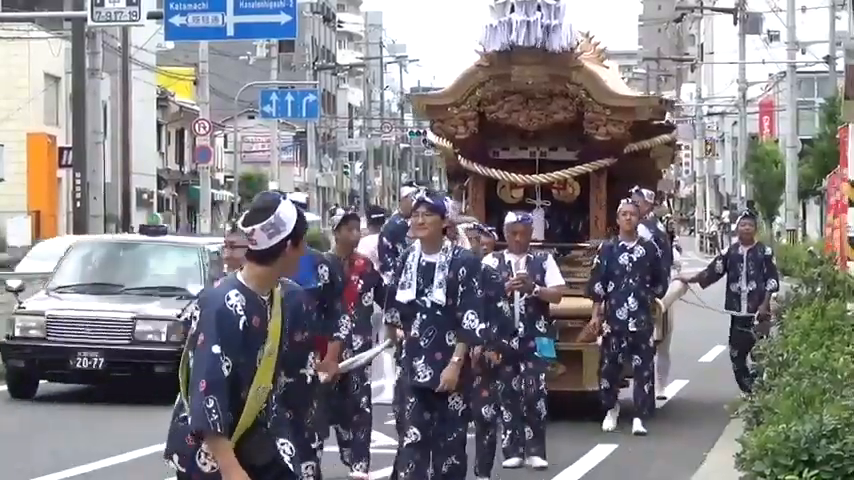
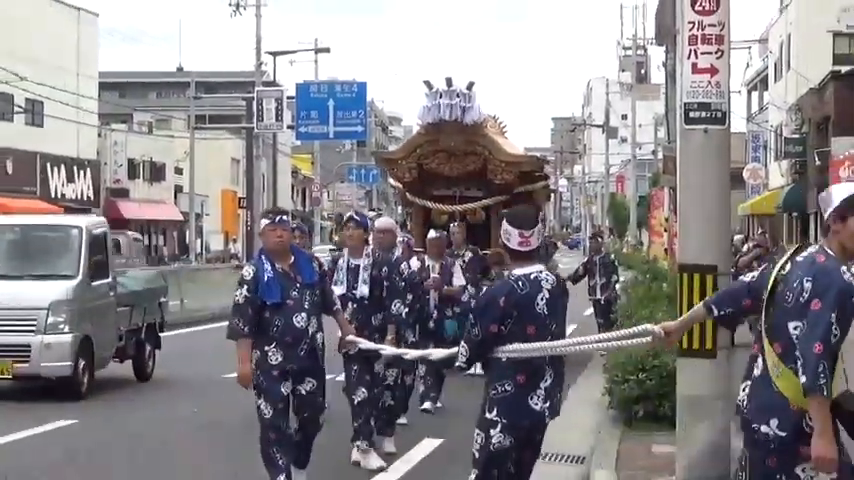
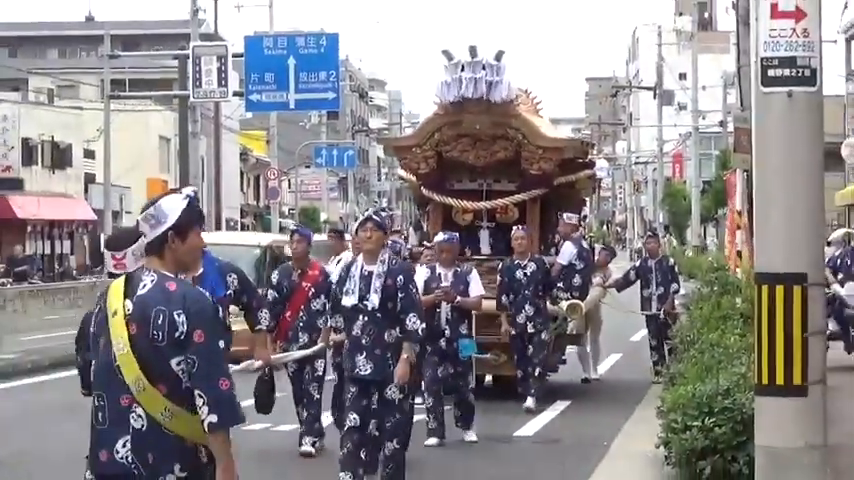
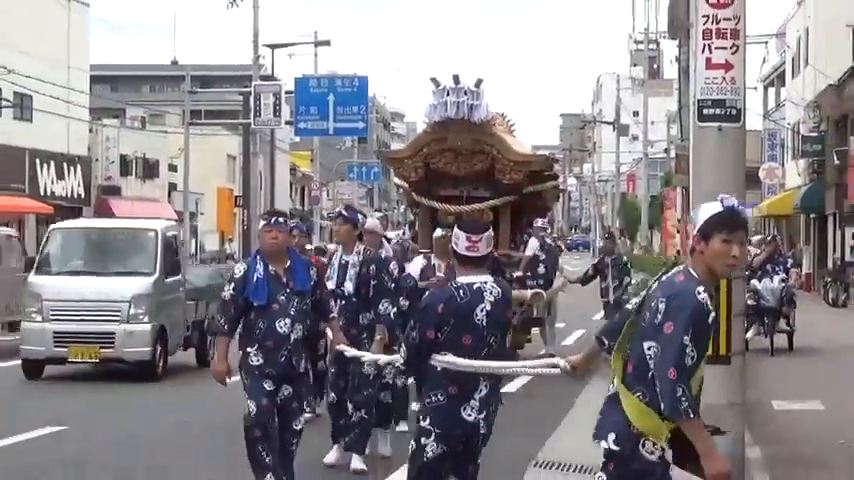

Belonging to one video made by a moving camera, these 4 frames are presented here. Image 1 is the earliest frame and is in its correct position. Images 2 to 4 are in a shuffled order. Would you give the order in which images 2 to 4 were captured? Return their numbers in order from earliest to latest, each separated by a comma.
3, 4, 2
